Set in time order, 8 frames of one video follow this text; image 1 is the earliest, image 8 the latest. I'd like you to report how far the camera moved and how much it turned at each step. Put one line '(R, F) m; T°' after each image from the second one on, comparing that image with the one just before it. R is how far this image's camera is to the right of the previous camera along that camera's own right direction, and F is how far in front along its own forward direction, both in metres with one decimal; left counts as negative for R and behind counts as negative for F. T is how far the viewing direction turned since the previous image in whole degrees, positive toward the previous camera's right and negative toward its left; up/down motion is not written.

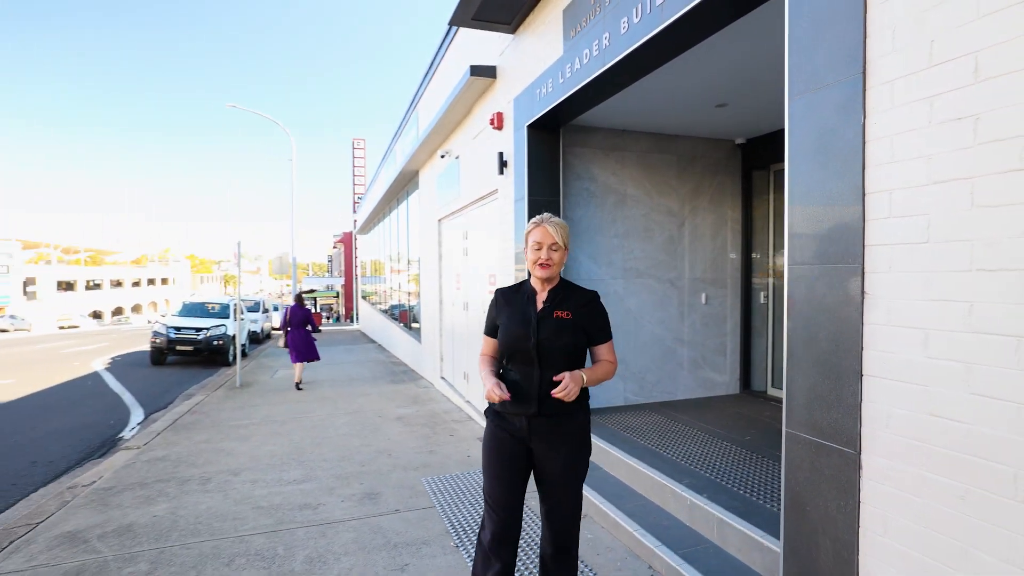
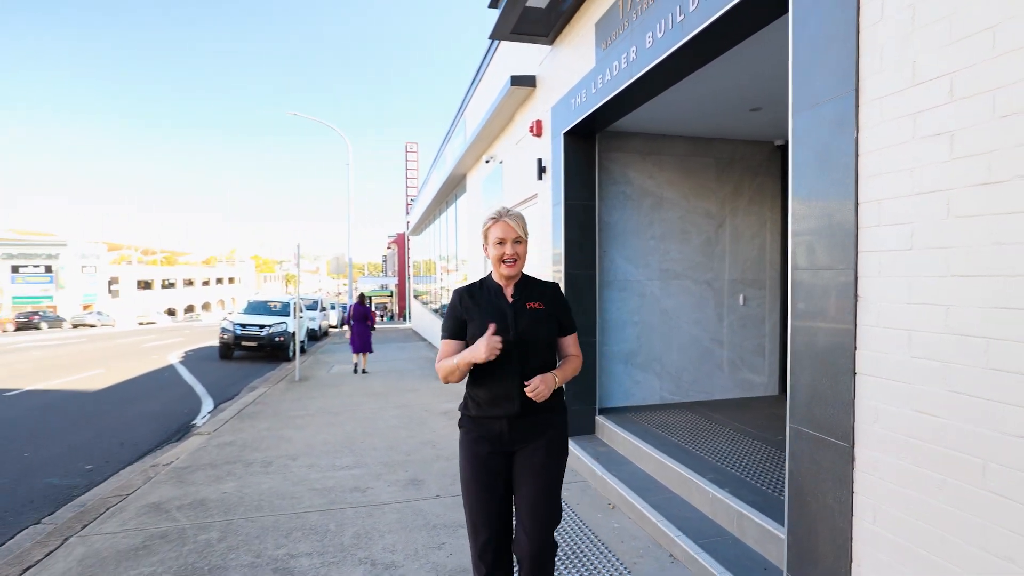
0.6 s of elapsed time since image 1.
(+0.1, -0.2) m; -5°
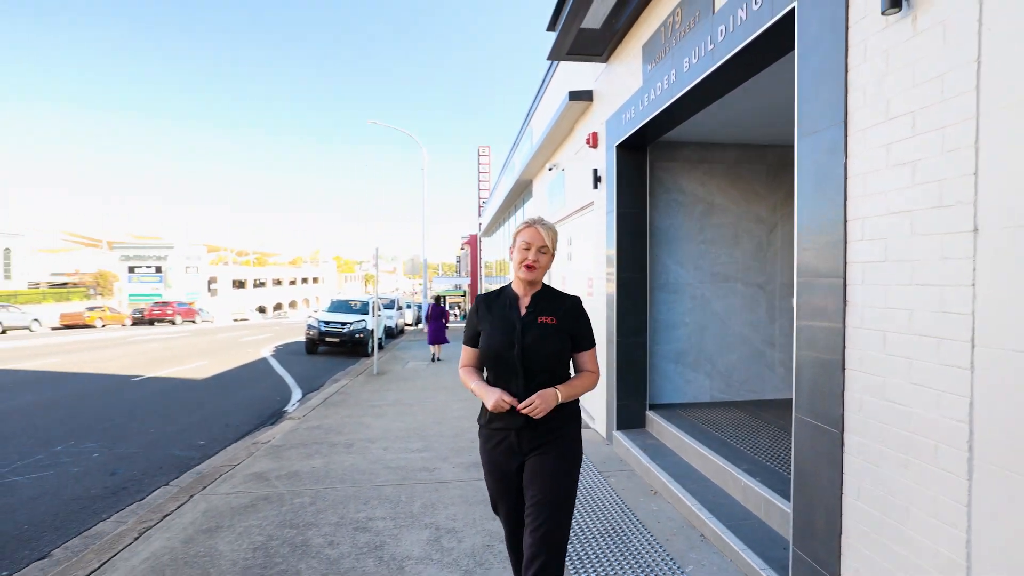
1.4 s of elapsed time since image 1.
(+0.2, -0.5) m; -7°
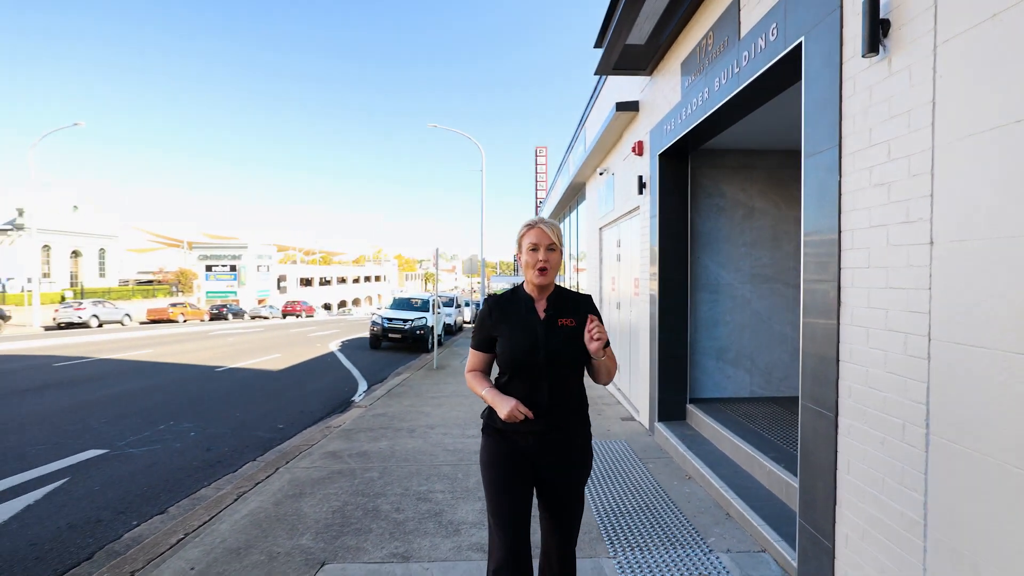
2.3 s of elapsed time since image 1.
(+0.1, -0.5) m; -5°
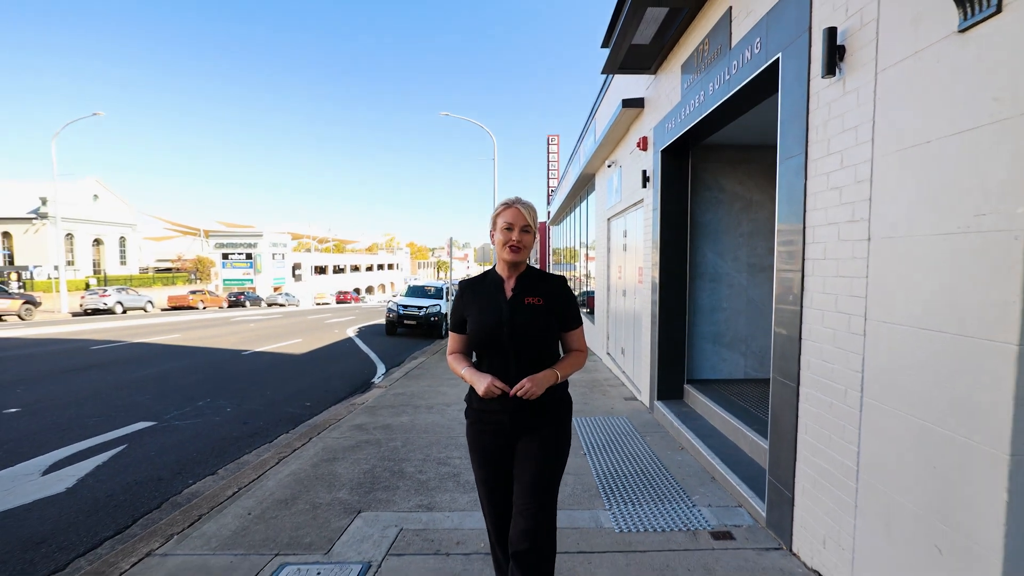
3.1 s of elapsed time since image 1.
(0.0, -0.5) m; -1°
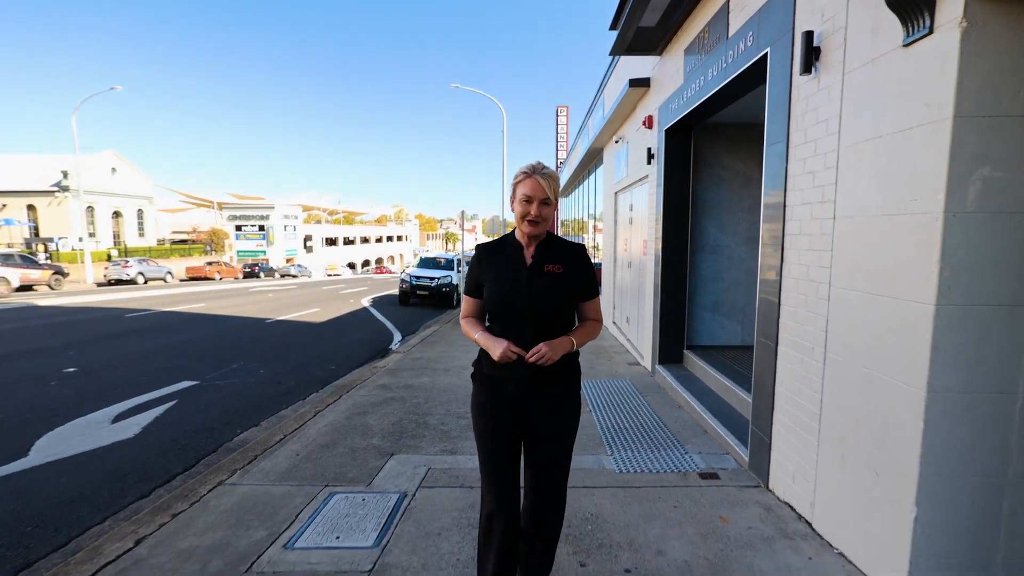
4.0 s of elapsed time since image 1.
(0.0, -0.5) m; -1°
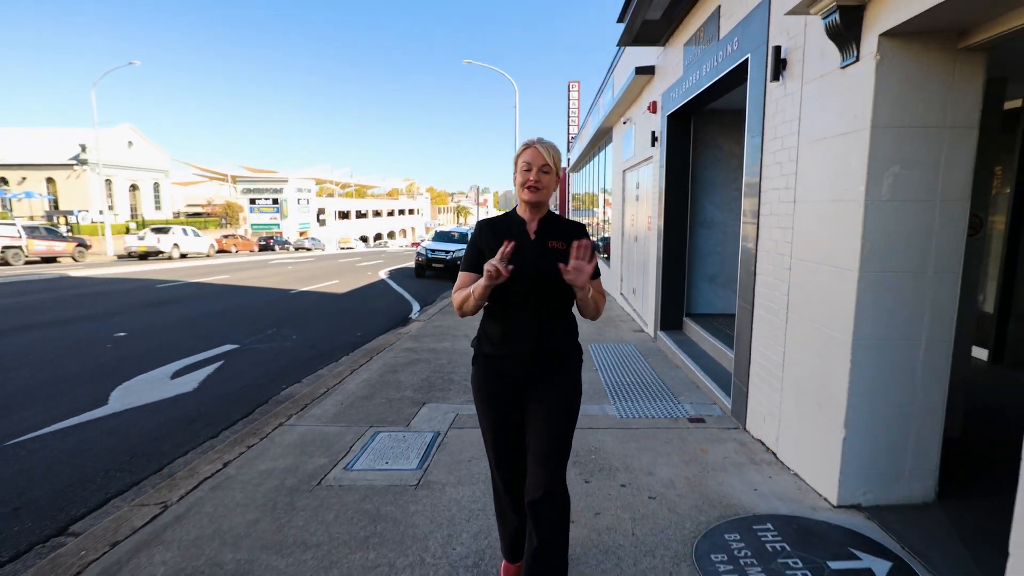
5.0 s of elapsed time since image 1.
(0.0, -0.6) m; -1°
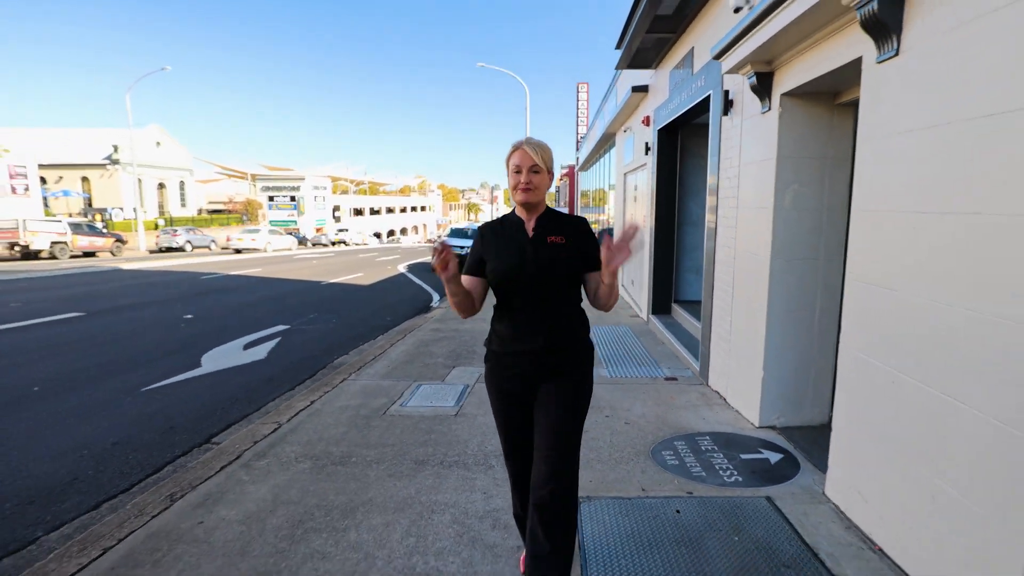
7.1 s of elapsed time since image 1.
(0.0, -1.2) m; -1°
